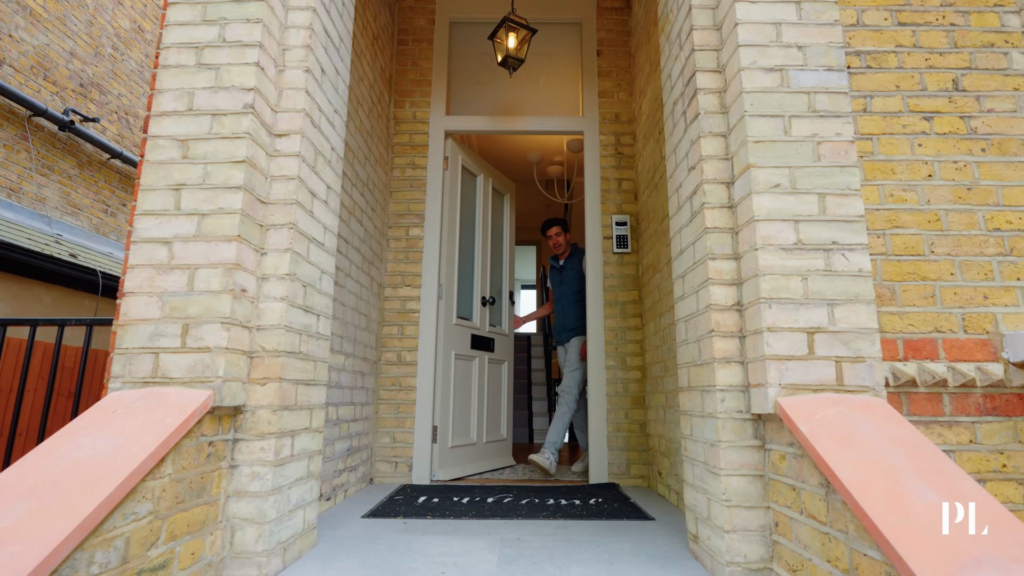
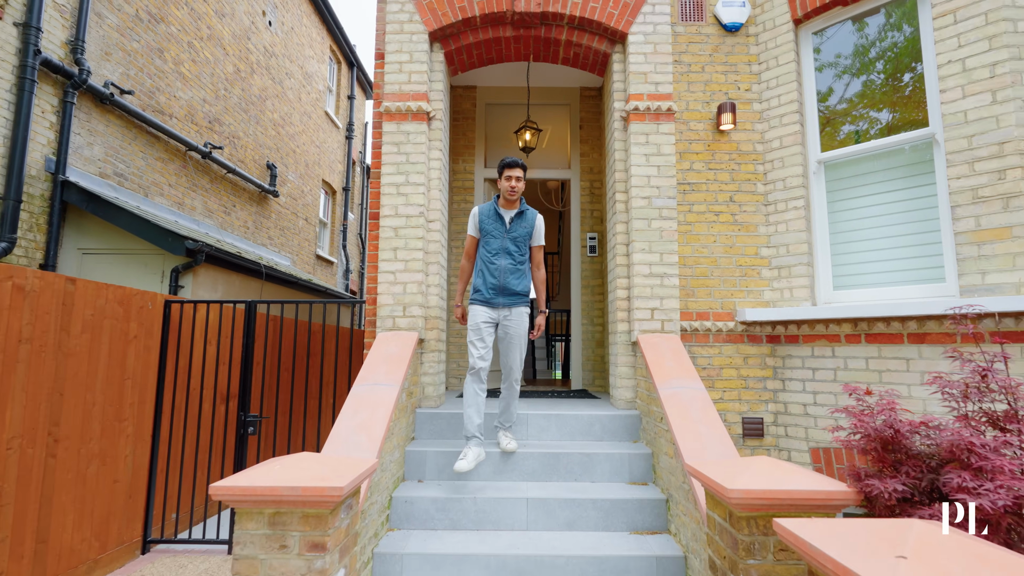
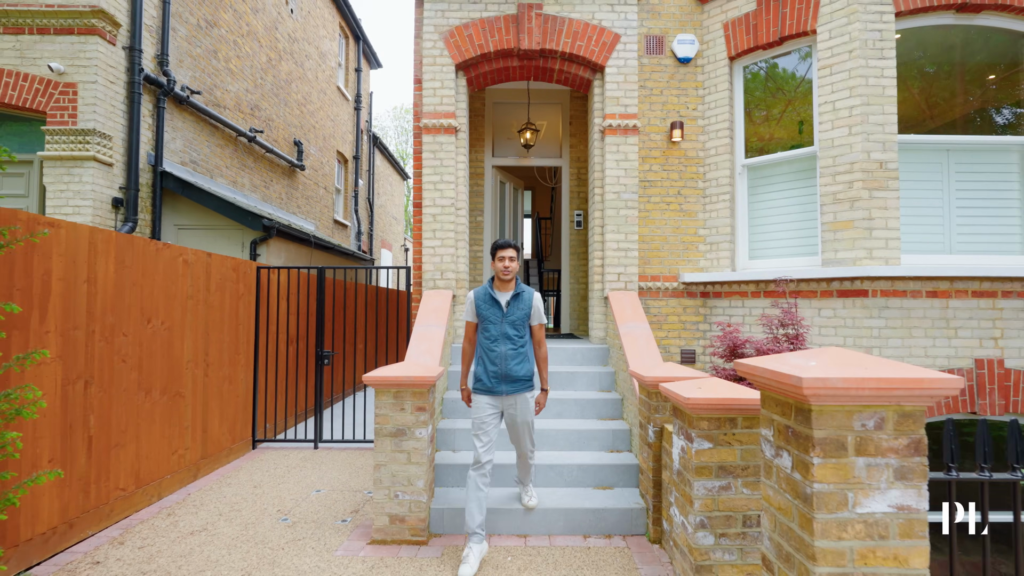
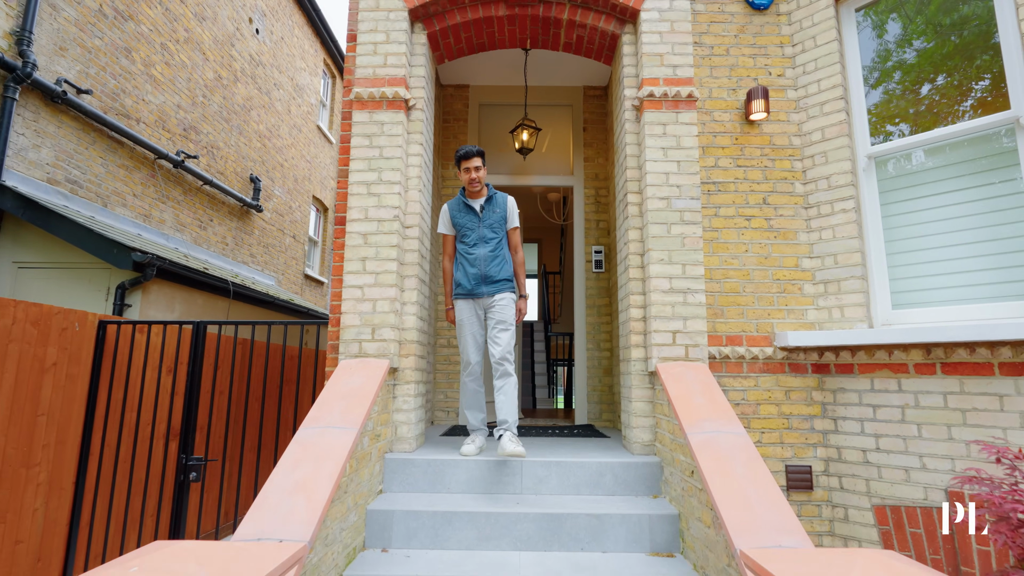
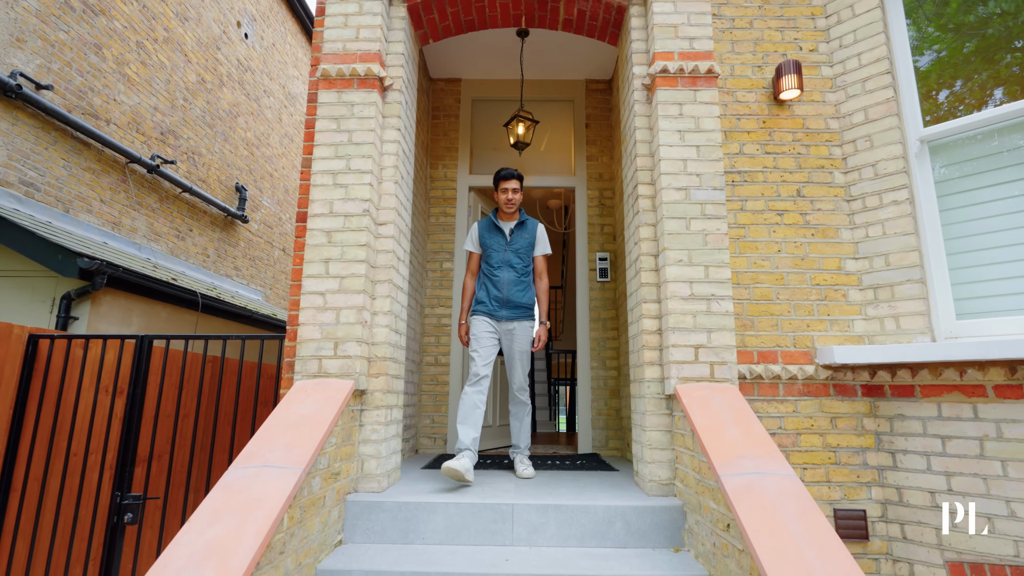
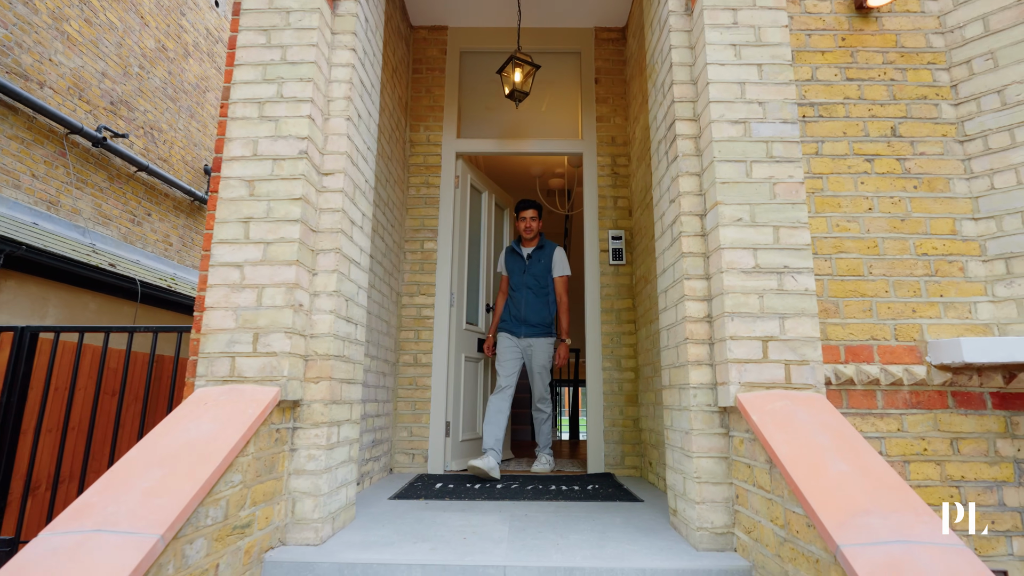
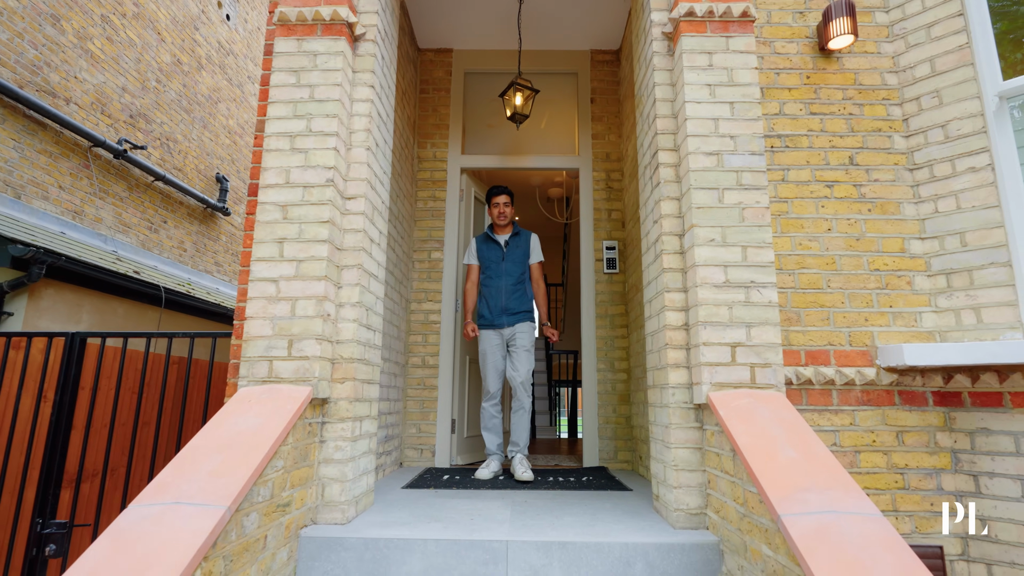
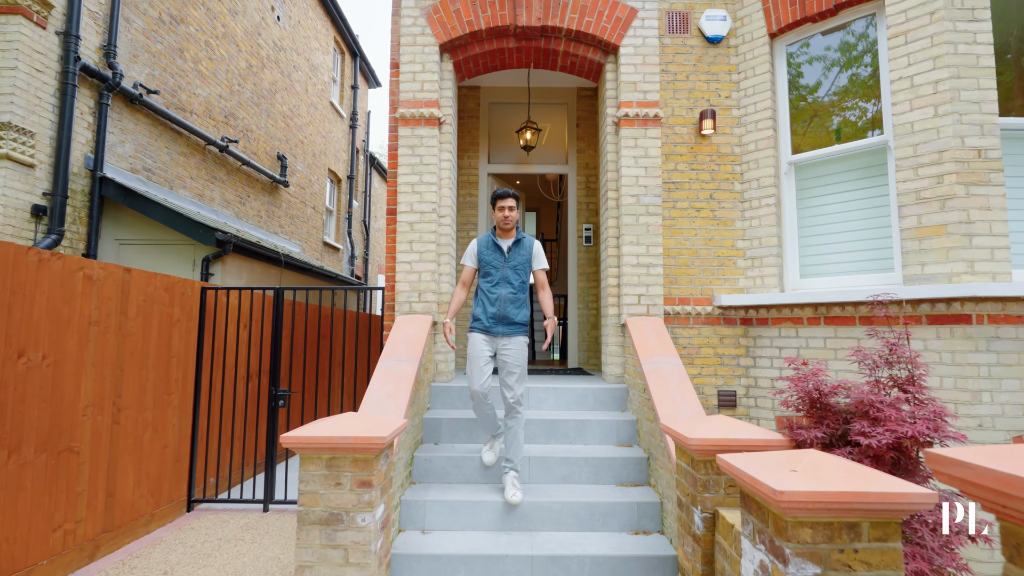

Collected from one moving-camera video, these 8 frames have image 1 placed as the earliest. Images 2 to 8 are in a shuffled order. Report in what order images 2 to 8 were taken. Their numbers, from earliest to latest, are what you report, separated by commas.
6, 7, 5, 4, 2, 8, 3
